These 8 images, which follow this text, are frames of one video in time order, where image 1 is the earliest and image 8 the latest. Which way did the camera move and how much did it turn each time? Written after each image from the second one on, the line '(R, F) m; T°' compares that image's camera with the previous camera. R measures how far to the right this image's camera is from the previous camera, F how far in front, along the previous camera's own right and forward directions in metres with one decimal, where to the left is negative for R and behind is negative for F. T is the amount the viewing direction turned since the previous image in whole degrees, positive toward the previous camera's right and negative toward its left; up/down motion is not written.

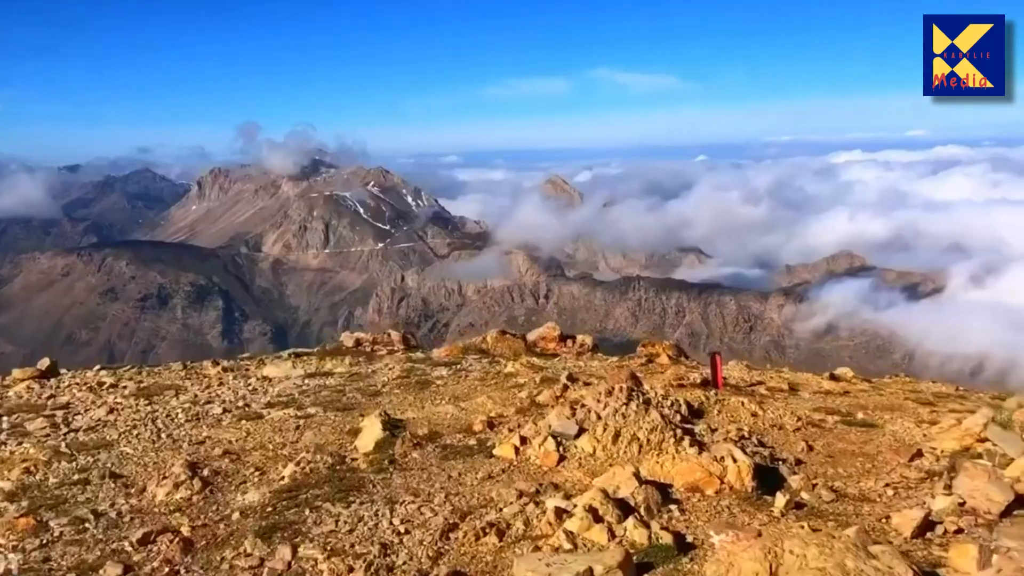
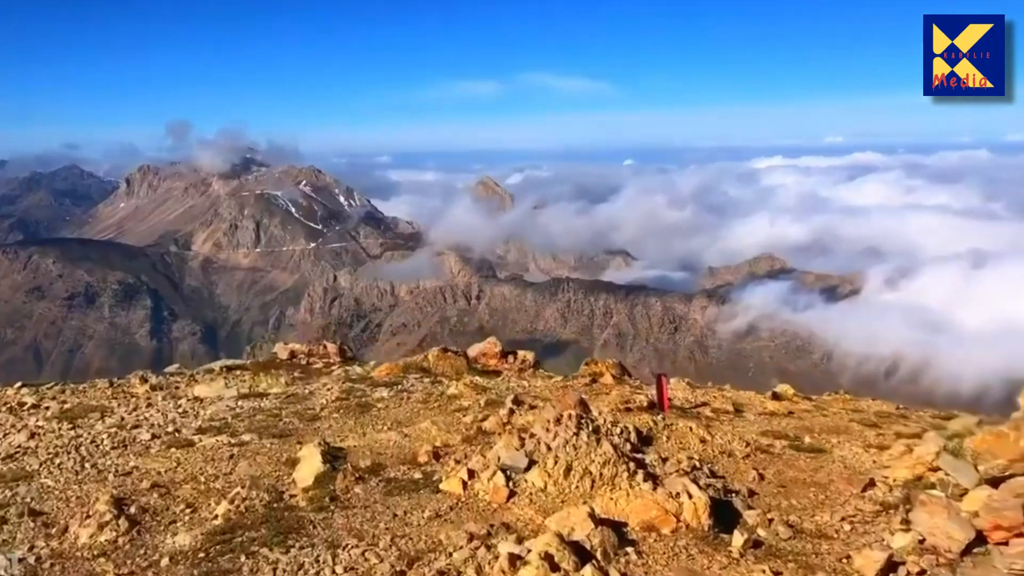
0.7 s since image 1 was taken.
(-0.1, +0.4) m; +3°
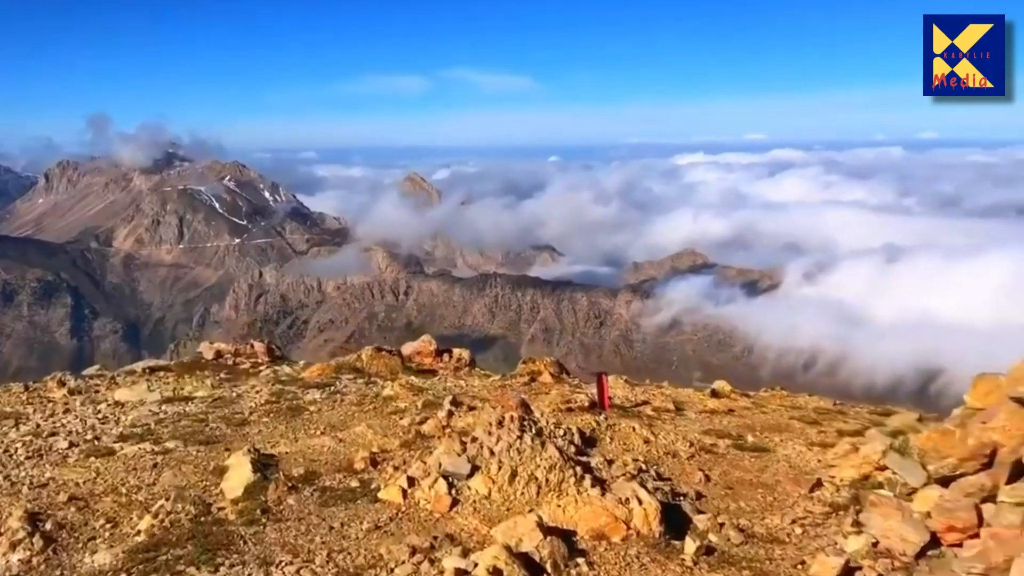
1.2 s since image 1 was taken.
(-0.1, +0.4) m; +4°
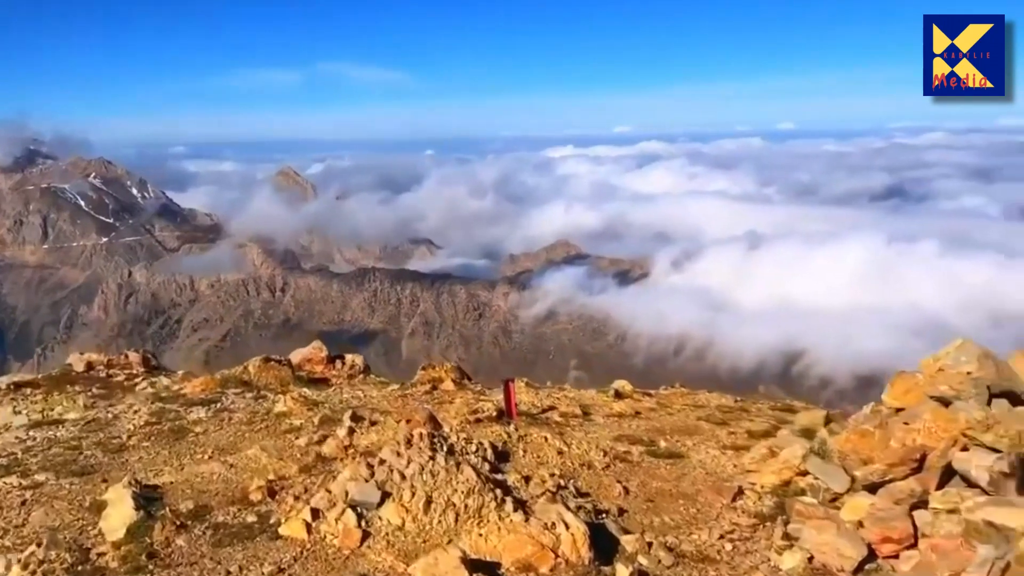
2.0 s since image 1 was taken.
(-0.2, +0.7) m; +6°
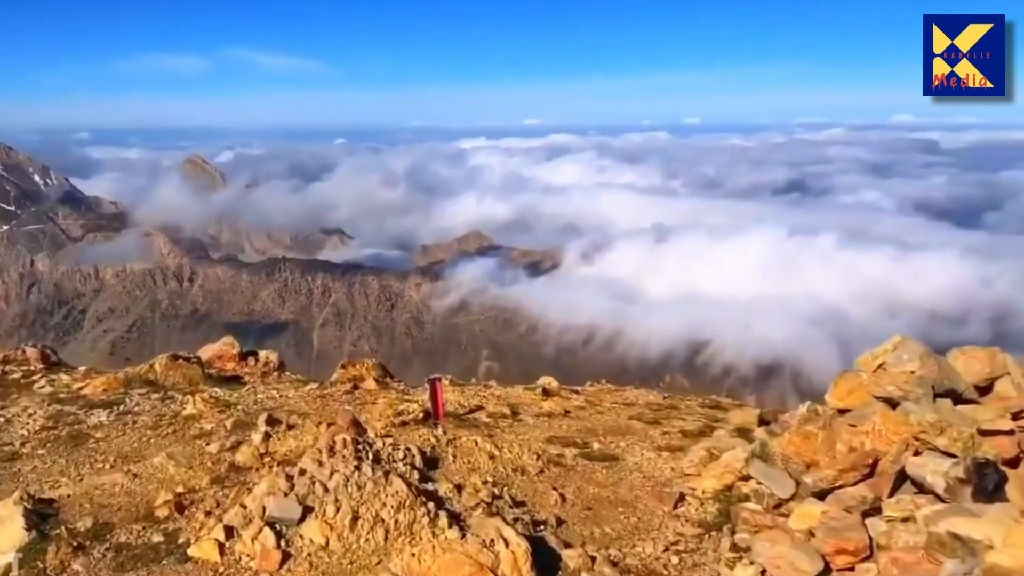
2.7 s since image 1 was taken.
(-0.2, +0.7) m; +5°
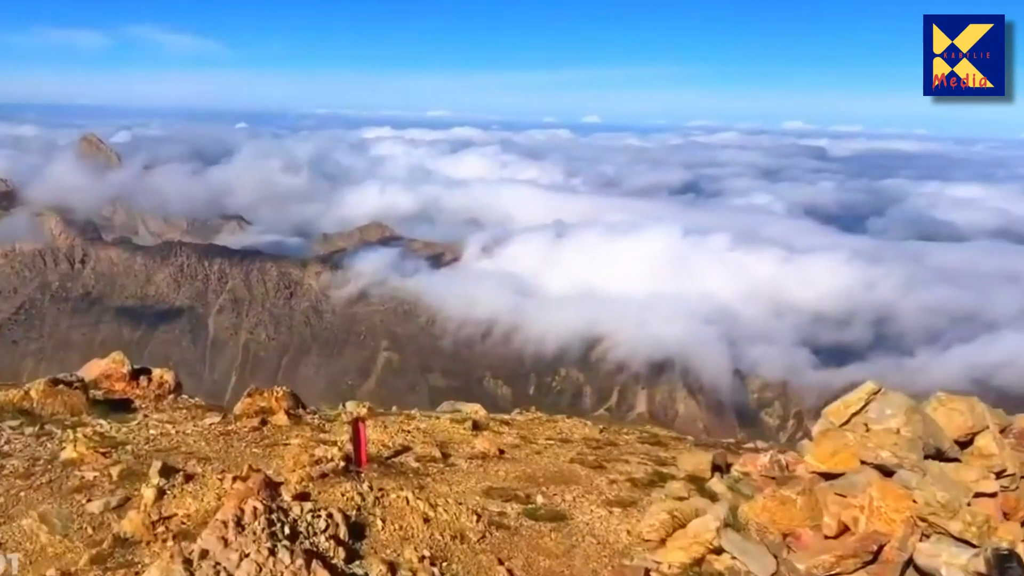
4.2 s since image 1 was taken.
(-0.4, +1.5) m; +5°
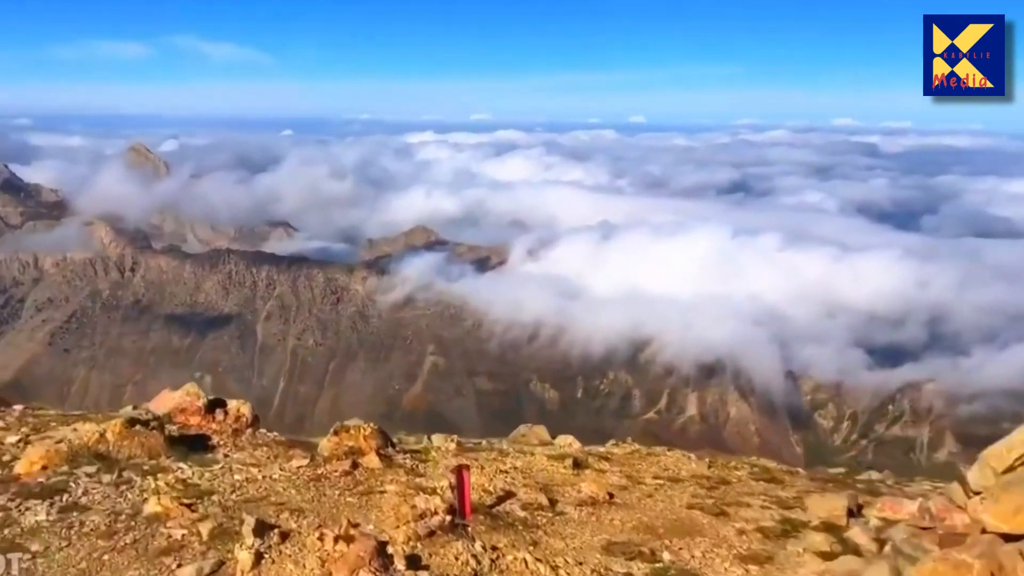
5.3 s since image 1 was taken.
(-0.7, +1.0) m; -3°
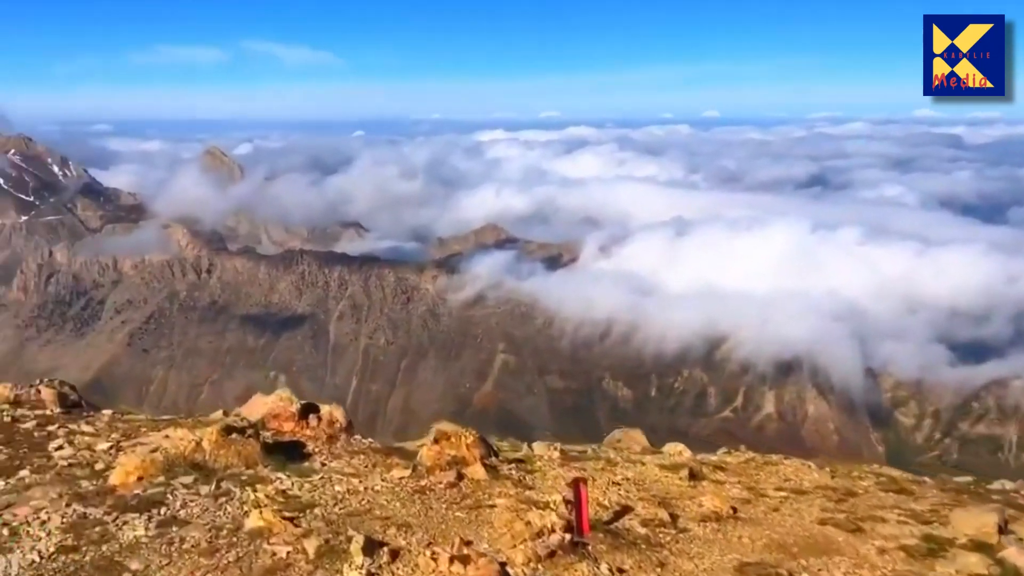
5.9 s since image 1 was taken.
(-0.4, +0.7) m; -4°
